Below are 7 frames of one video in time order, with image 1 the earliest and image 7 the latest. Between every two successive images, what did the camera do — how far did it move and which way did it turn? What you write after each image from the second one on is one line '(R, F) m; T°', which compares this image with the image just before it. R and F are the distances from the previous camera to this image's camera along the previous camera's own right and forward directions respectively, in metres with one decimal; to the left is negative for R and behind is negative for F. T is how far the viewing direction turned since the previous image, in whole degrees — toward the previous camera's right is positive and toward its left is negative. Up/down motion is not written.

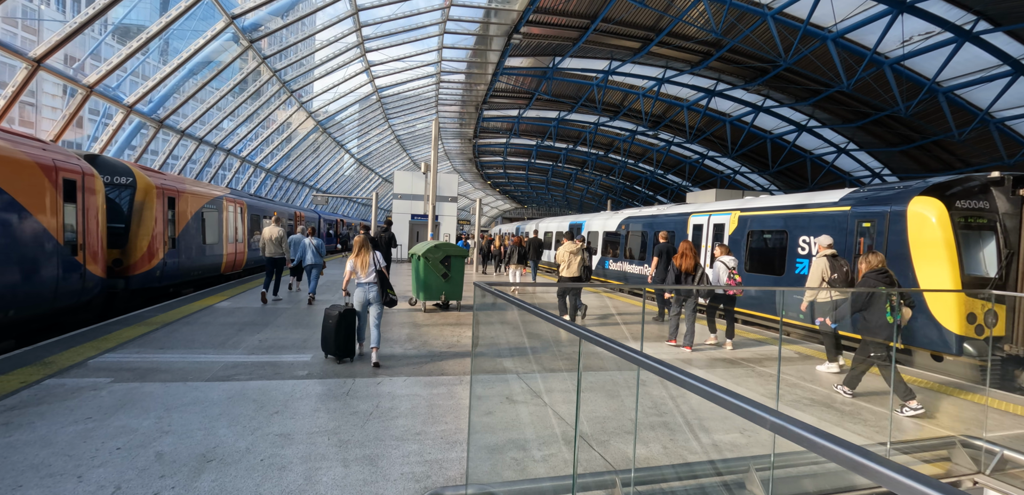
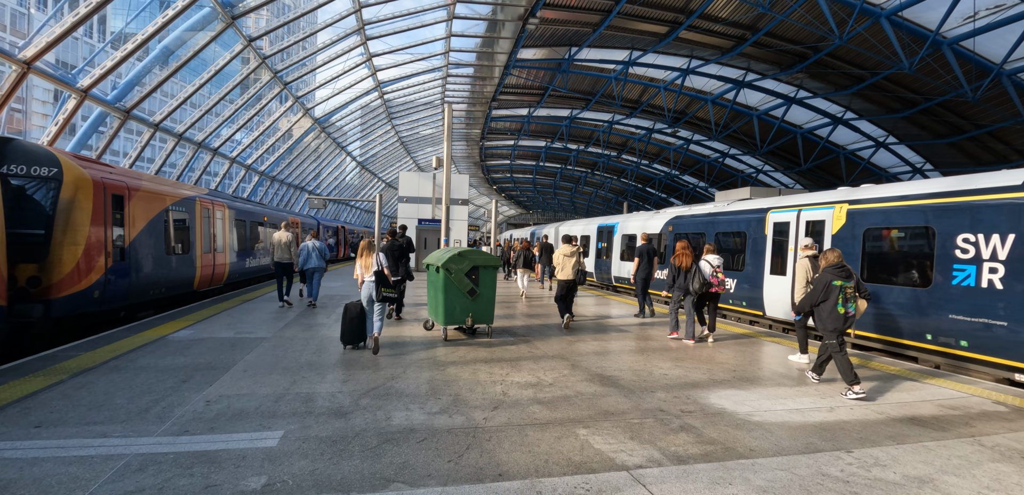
(-0.7, +2.2) m; 0°
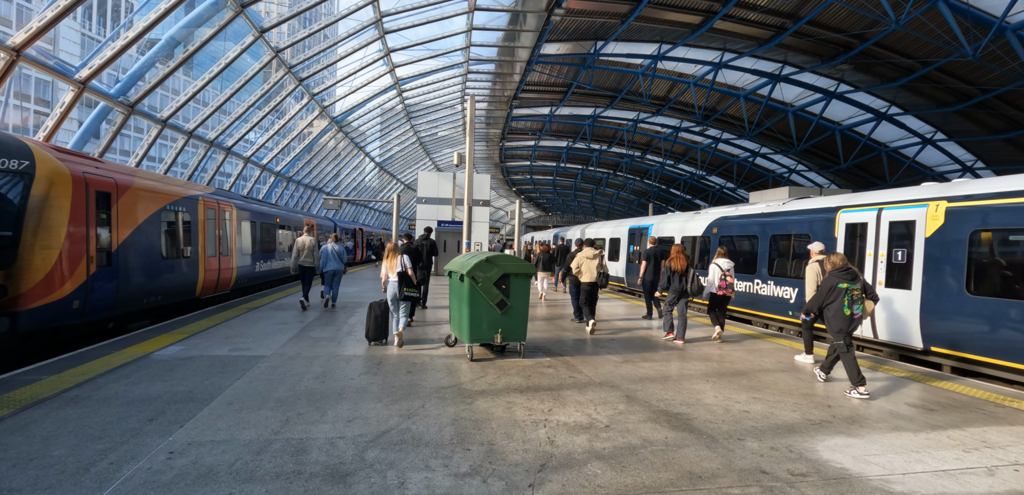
(-0.3, +1.1) m; -2°
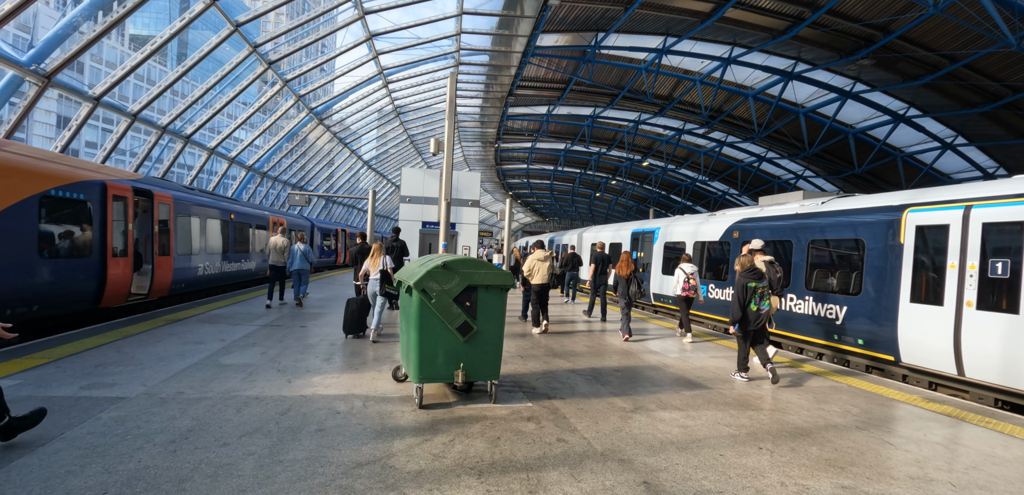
(+0.3, +1.8) m; 0°
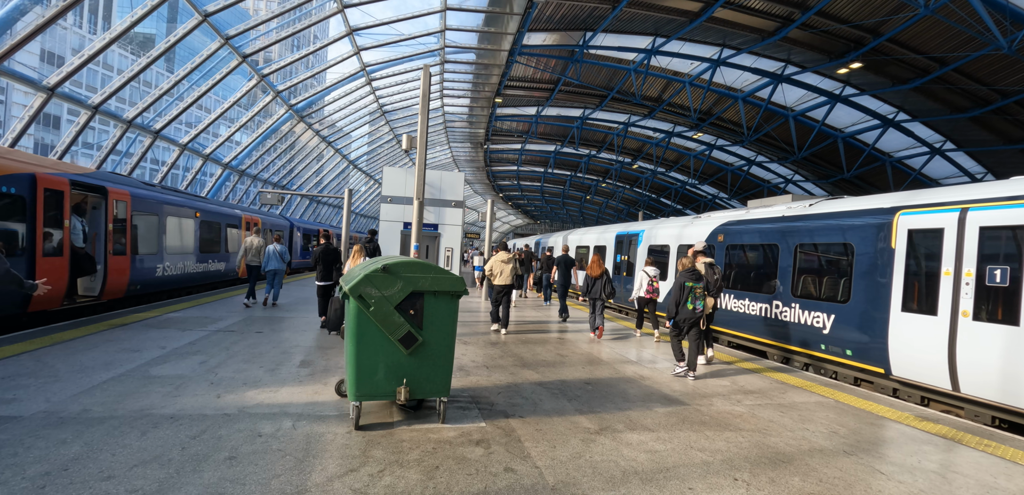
(+0.4, +0.5) m; +1°
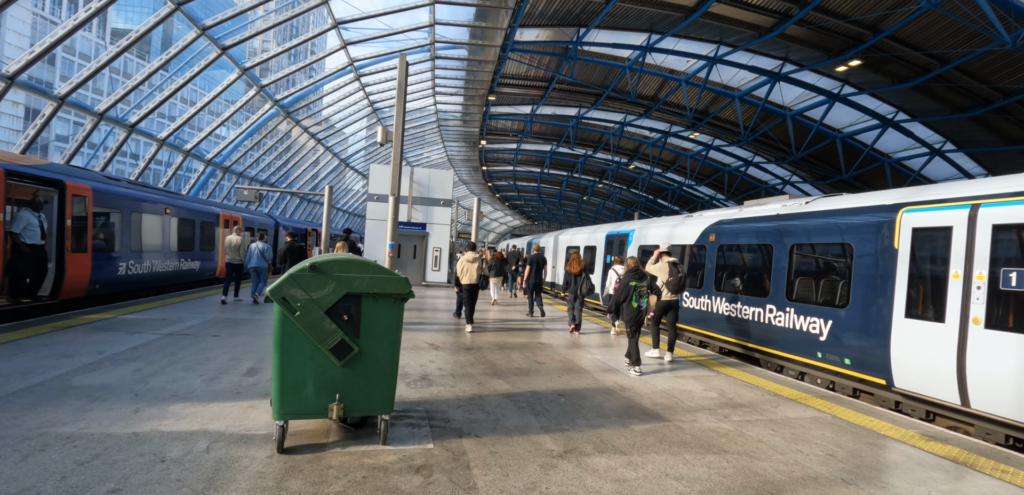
(+0.4, +0.5) m; 0°
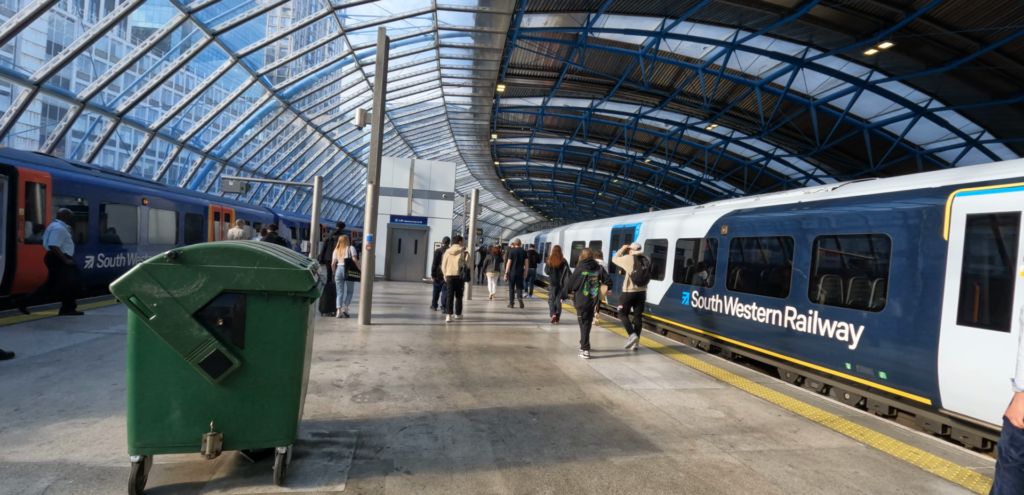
(+0.5, +0.9) m; -2°
